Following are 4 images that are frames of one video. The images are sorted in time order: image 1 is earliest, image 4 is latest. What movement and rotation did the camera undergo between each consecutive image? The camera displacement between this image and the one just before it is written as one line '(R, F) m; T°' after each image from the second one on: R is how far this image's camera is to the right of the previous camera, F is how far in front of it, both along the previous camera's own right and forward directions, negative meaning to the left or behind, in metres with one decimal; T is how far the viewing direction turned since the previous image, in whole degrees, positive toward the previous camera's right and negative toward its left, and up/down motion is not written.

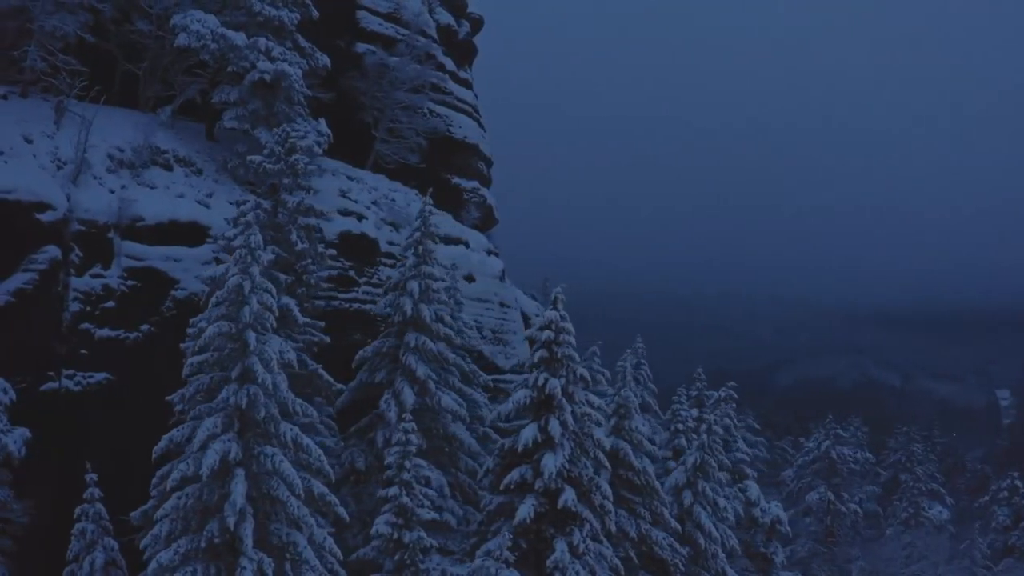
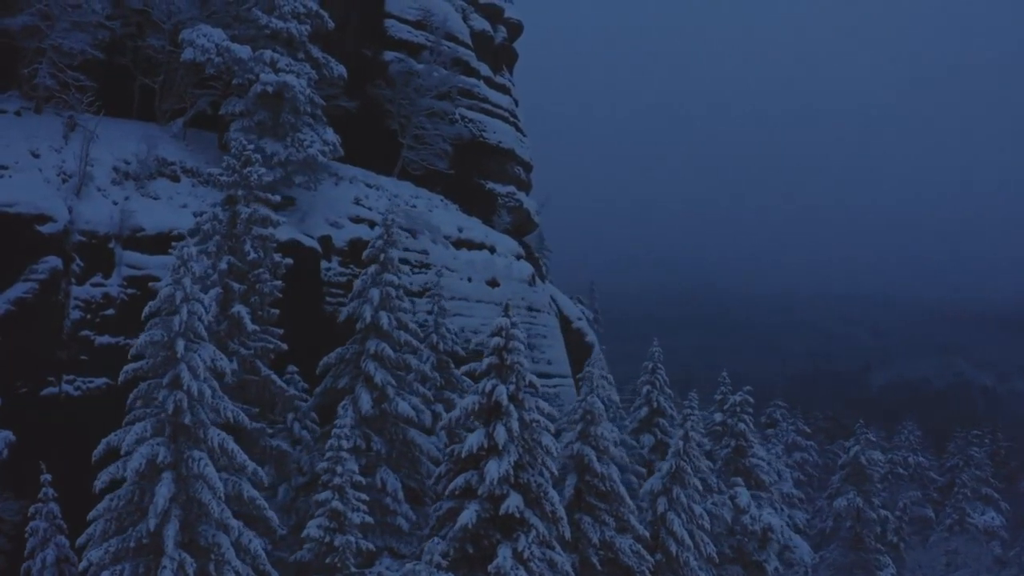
(+1.7, -0.1) m; -3°
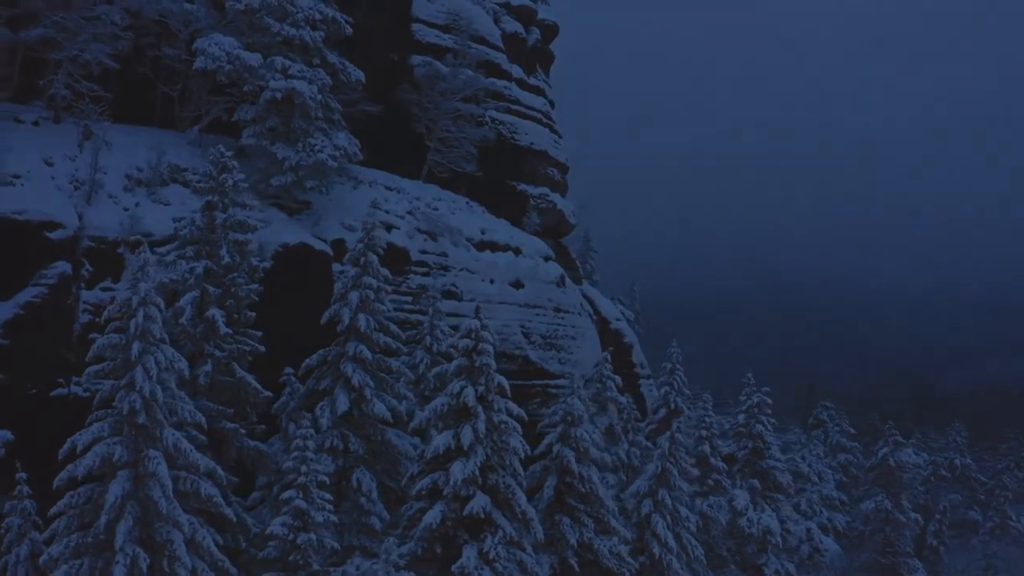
(+1.2, -0.1) m; -3°
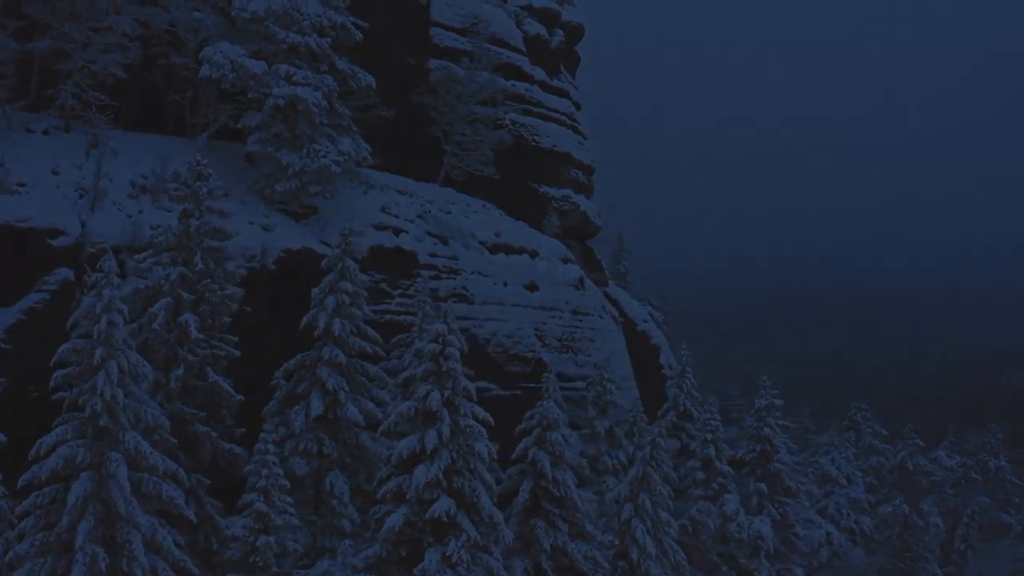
(+1.1, -0.1) m; -2°
